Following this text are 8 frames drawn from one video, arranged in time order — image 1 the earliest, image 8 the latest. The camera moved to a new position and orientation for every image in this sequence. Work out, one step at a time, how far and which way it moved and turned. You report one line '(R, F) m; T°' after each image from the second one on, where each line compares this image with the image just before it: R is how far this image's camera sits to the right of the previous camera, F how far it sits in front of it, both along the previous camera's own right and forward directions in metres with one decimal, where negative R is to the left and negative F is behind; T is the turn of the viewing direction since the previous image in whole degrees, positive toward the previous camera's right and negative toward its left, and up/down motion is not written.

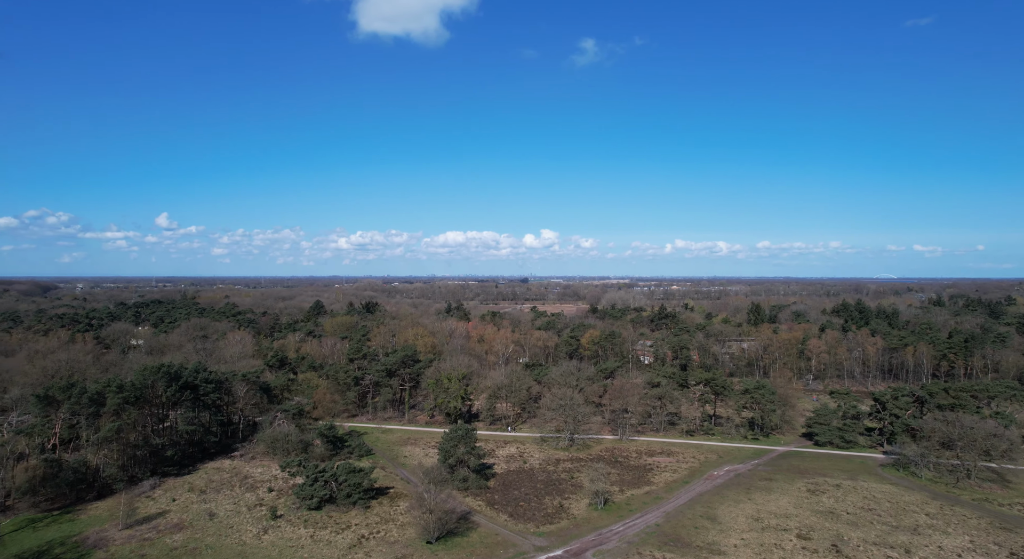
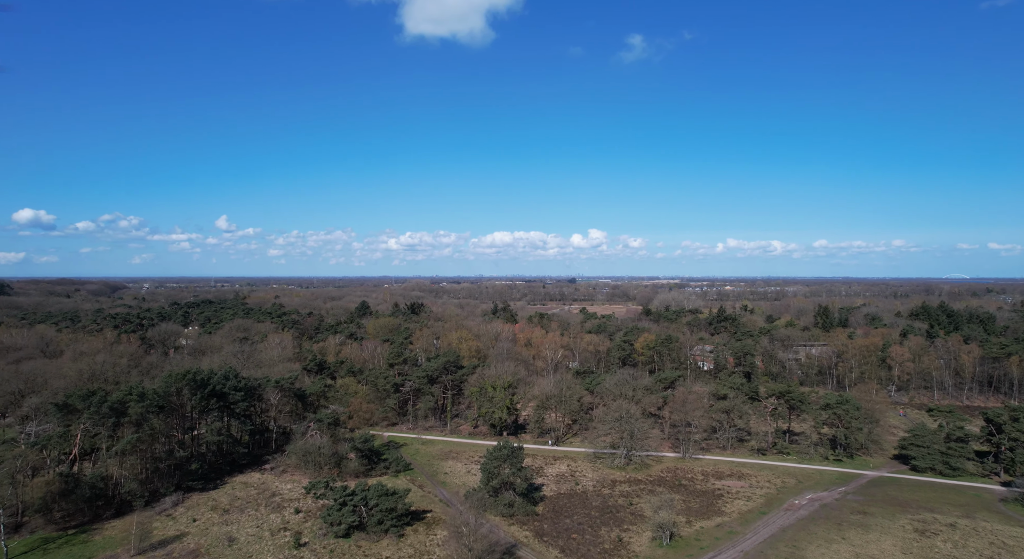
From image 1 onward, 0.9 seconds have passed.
(-0.2, +4.1) m; -4°
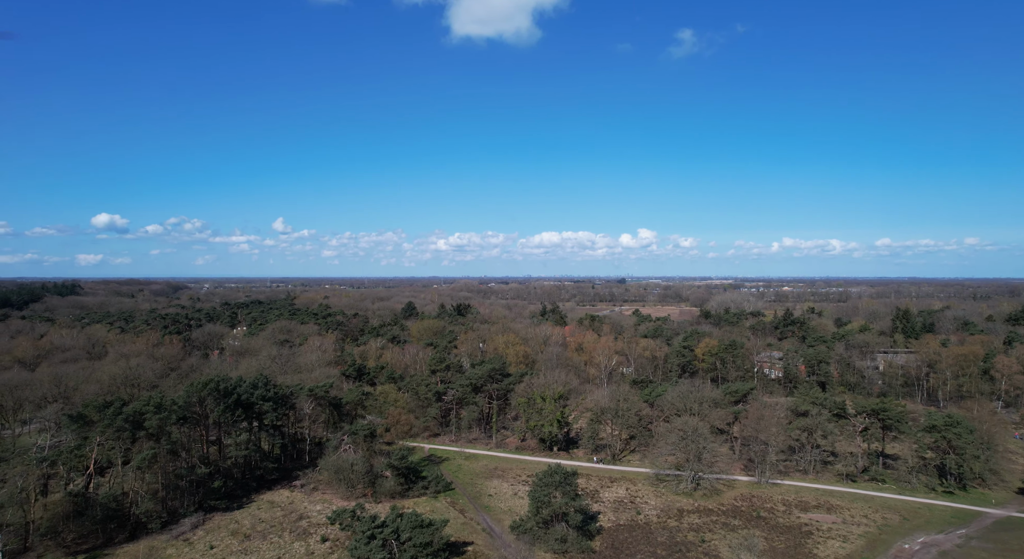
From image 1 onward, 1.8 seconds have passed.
(-0.2, +4.3) m; -4°
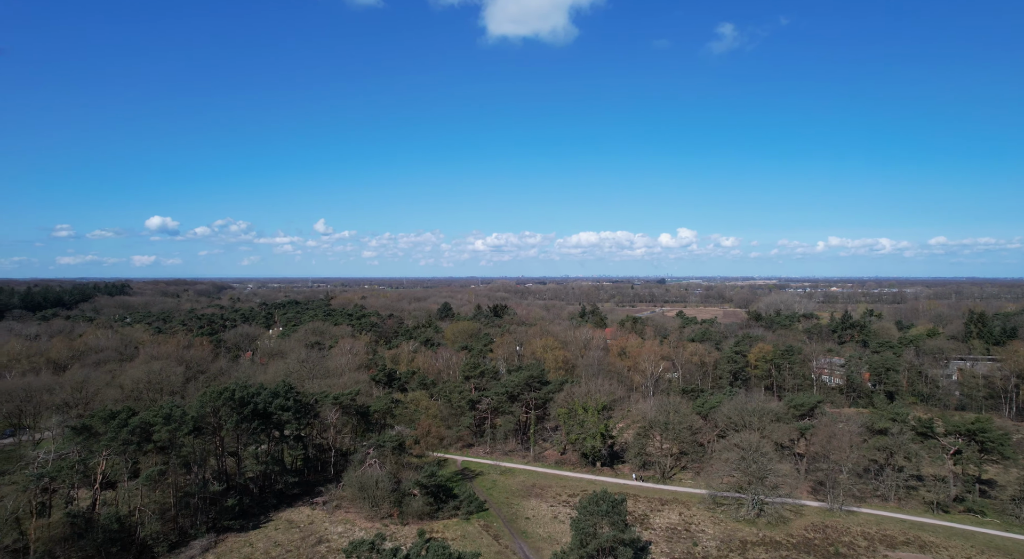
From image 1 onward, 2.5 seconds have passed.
(-0.1, +3.5) m; -3°
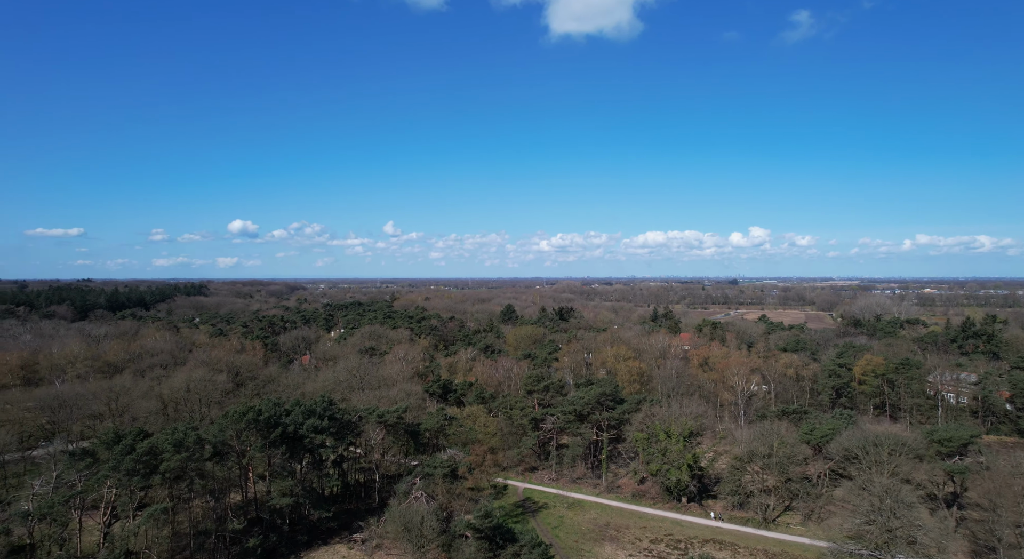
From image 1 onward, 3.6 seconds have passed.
(-0.2, +5.7) m; -6°
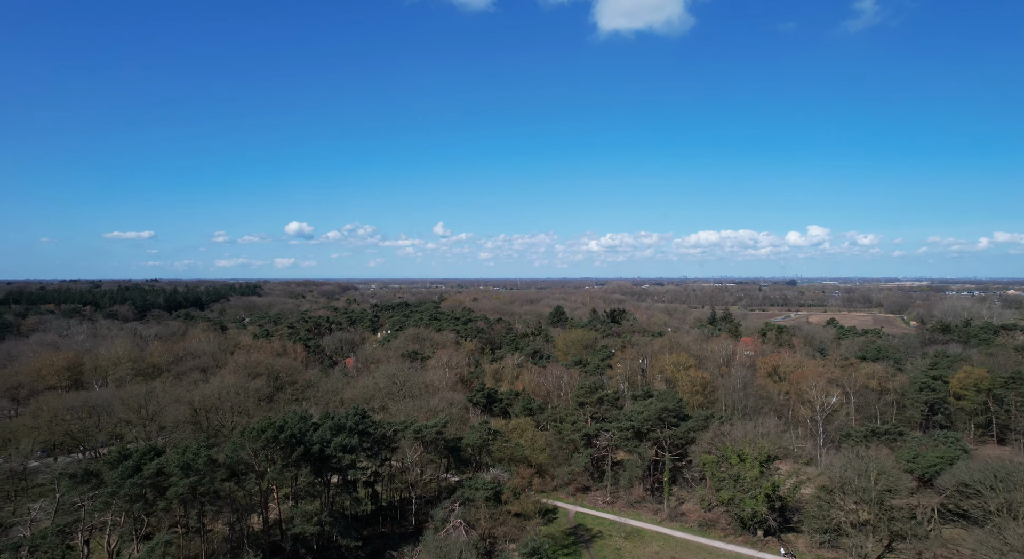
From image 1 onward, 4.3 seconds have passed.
(-0.1, +3.7) m; -5°
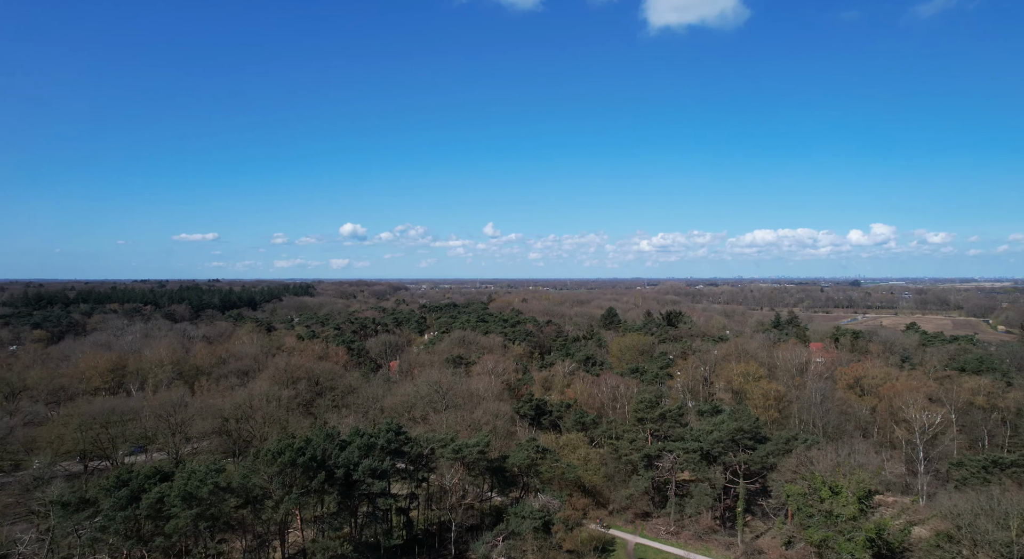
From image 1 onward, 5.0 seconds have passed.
(-0.1, +3.7) m; -5°
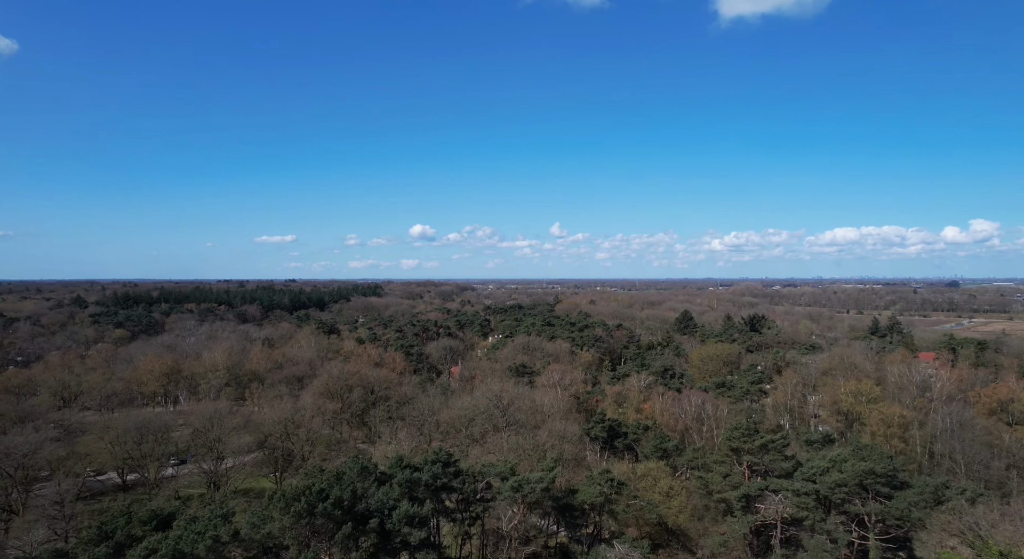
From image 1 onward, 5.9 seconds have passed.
(-0.1, +4.8) m; -6°
